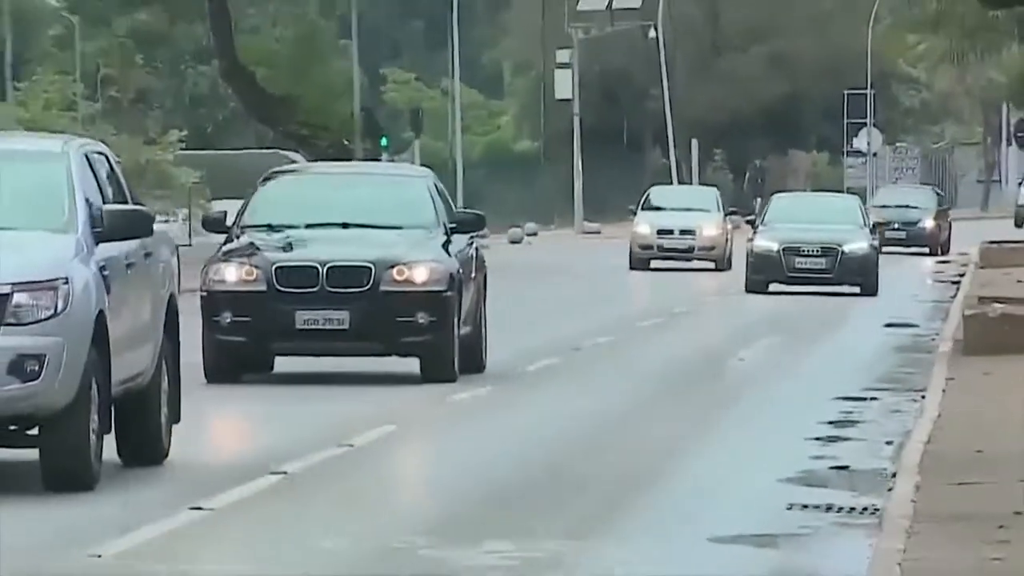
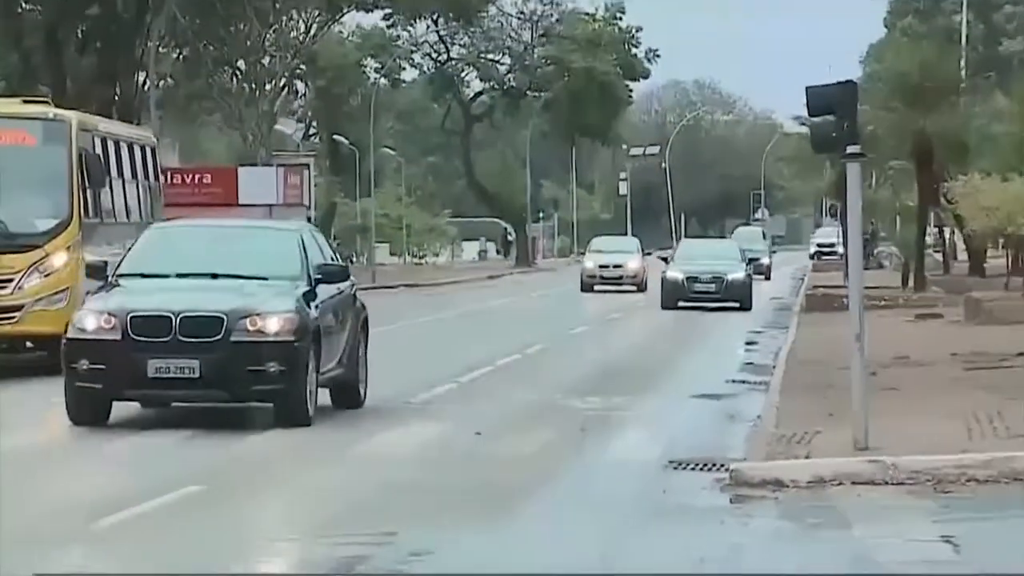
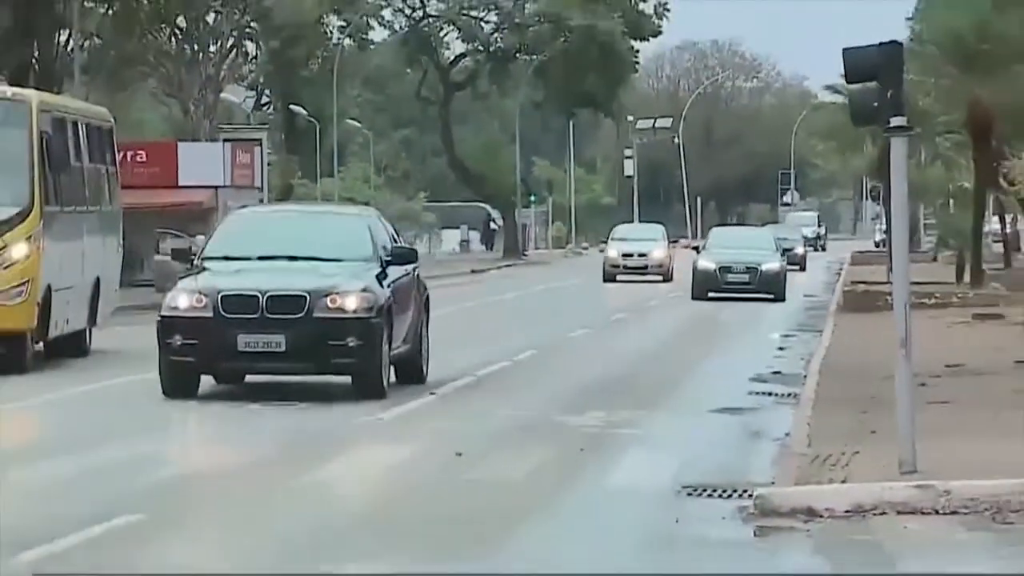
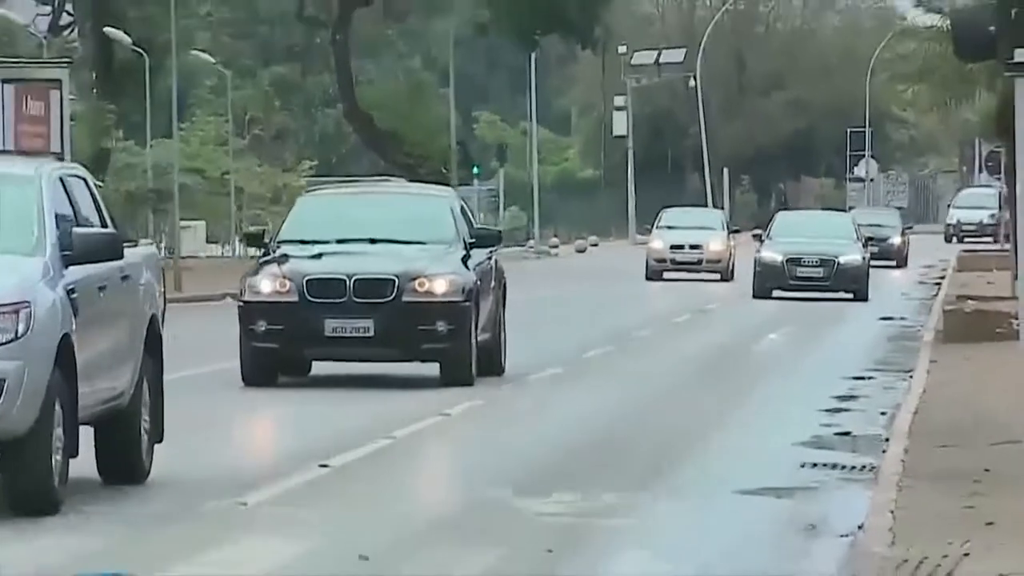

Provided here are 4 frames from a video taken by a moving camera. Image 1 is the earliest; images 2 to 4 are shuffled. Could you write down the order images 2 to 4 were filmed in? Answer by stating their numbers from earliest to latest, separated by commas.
4, 3, 2
